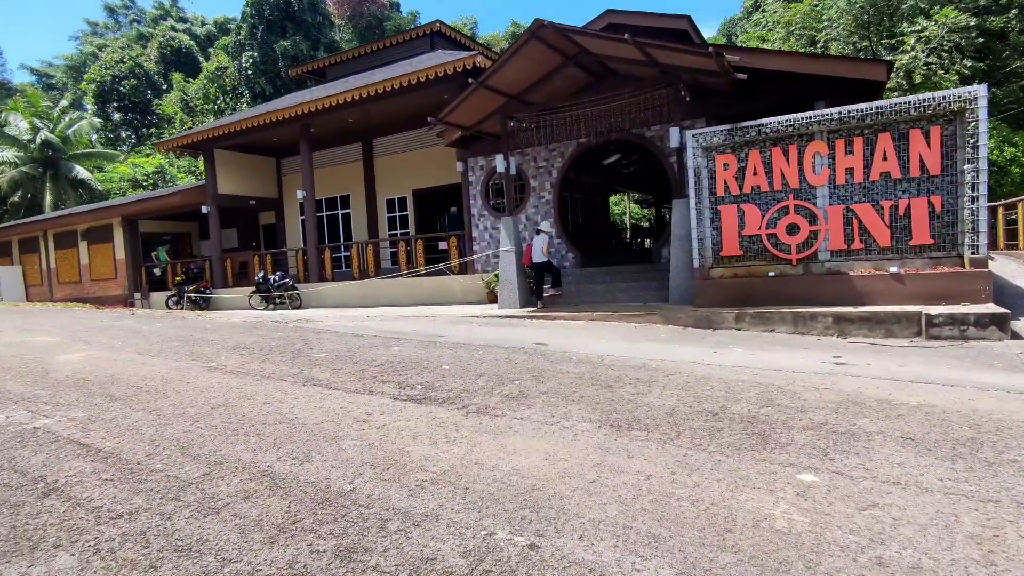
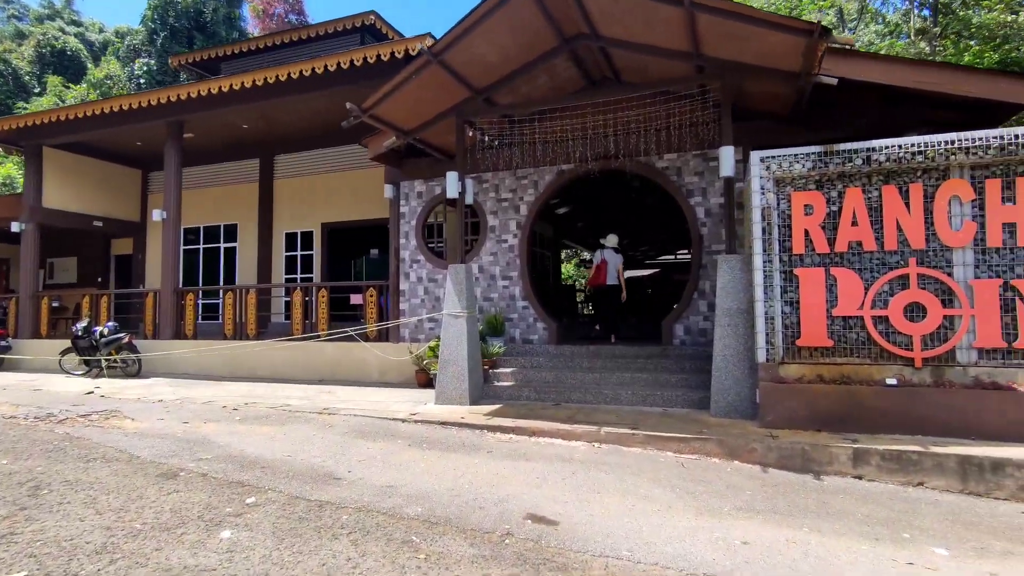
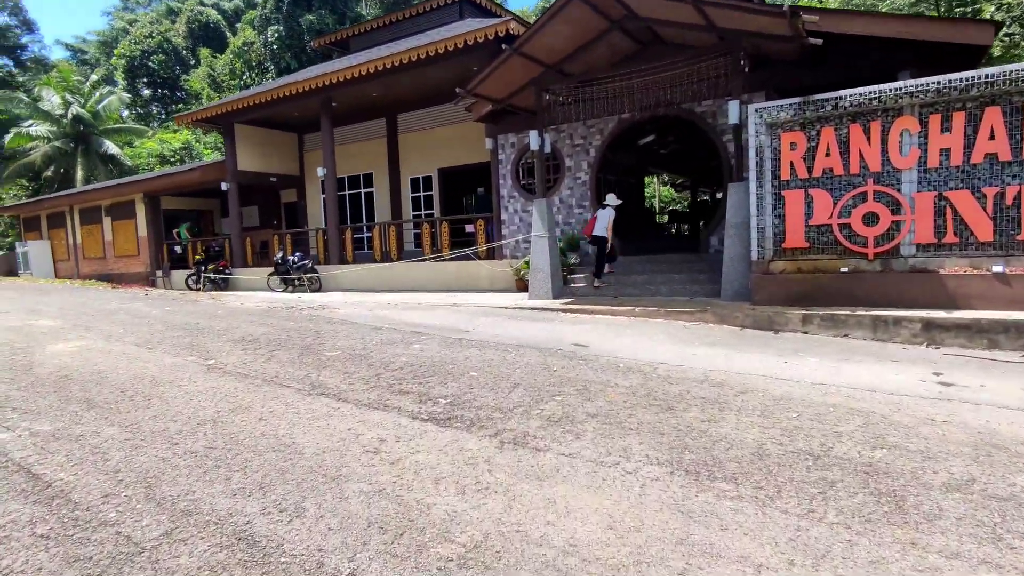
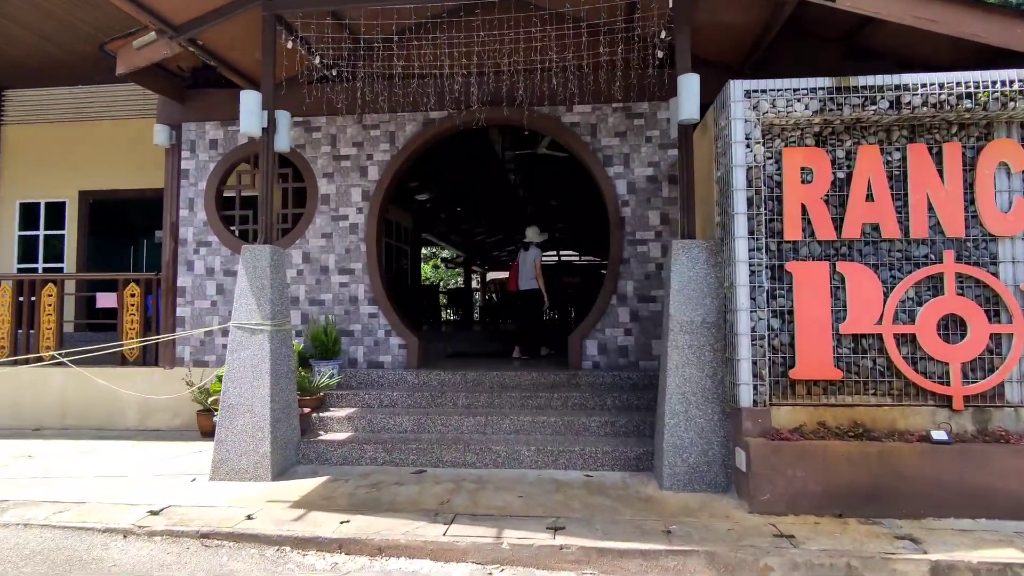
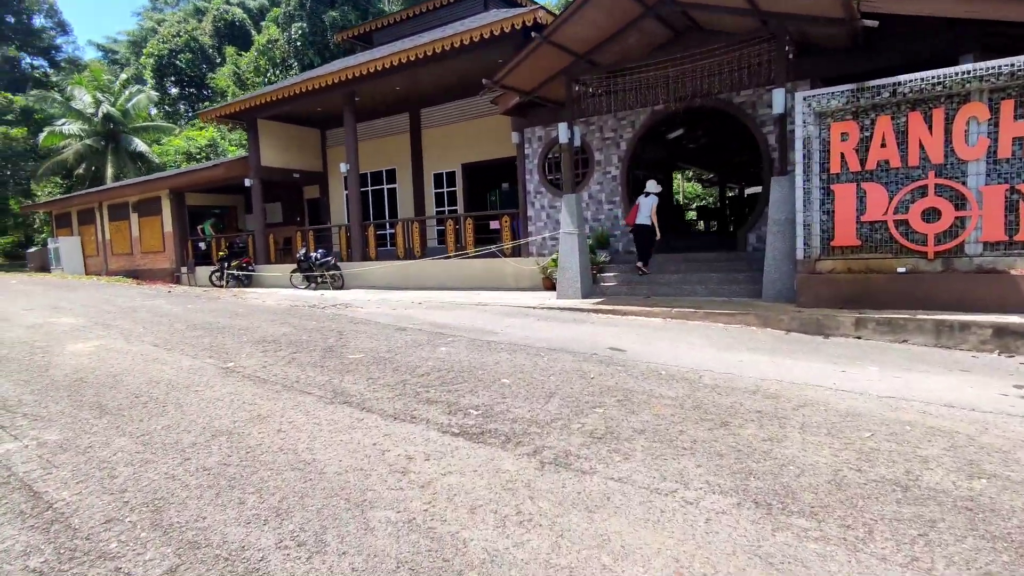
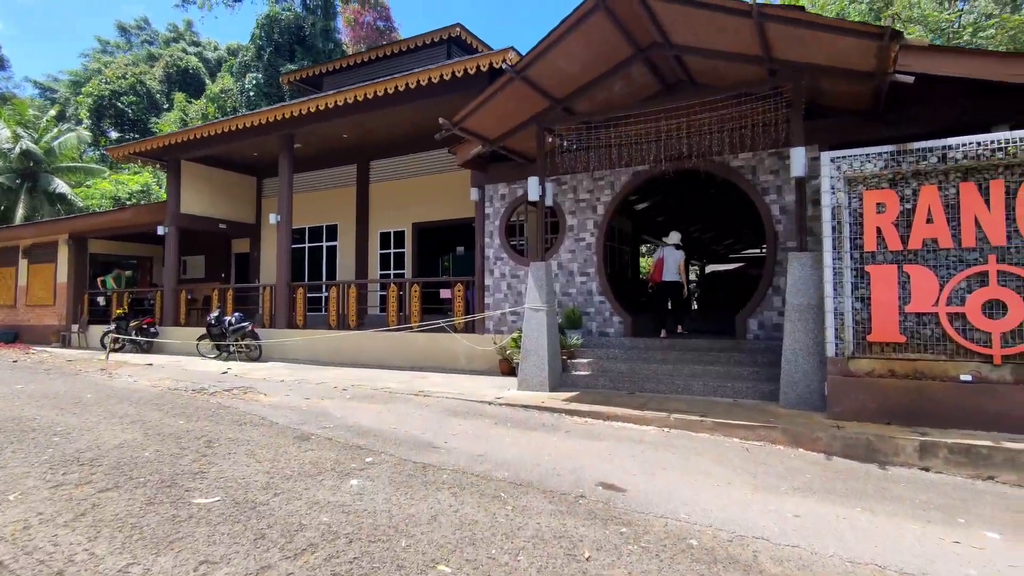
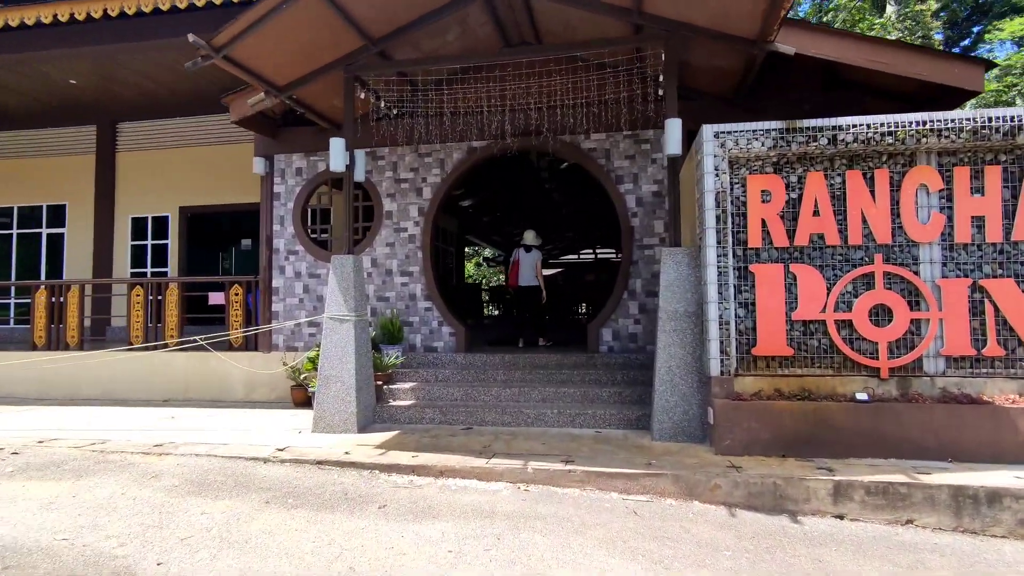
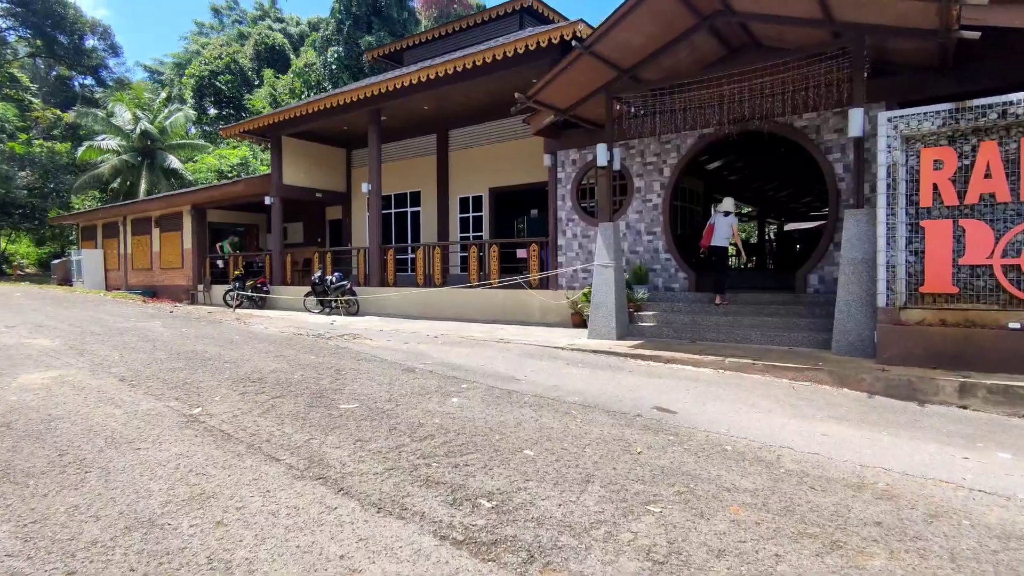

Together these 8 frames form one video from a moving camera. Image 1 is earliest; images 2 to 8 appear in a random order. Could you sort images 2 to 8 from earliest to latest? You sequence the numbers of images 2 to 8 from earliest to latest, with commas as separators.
3, 5, 8, 6, 2, 7, 4
